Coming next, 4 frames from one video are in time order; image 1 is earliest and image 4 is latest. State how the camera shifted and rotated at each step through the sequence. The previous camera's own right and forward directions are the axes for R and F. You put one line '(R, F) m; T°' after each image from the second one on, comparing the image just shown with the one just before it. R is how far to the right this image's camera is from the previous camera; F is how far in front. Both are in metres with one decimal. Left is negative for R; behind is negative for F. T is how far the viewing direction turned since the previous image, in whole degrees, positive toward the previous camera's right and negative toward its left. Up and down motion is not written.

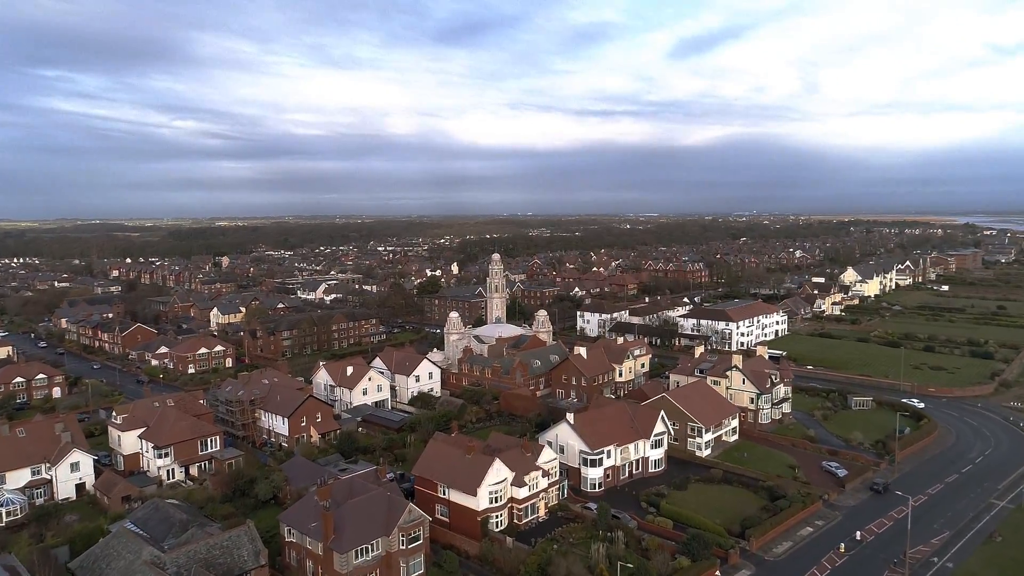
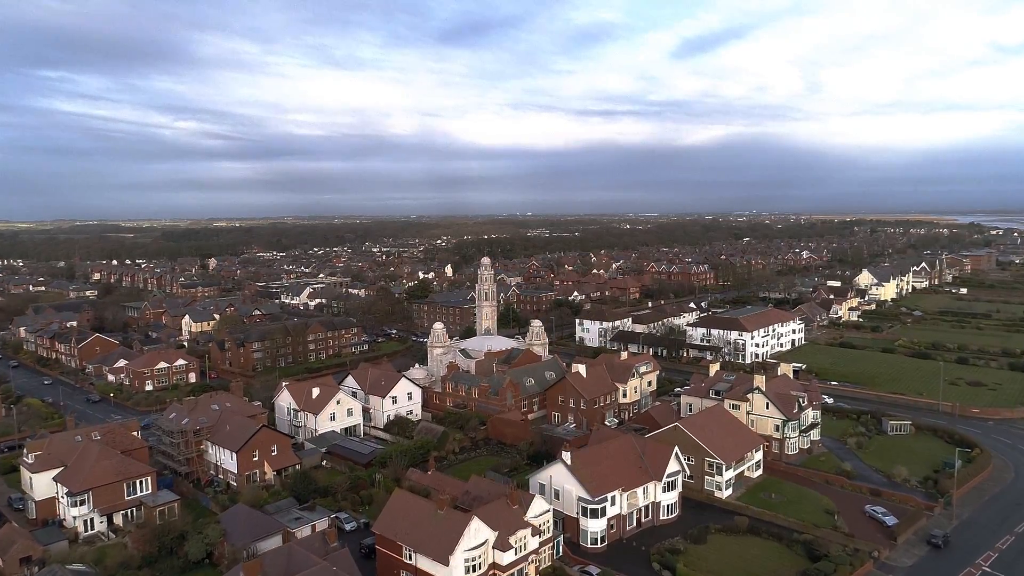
(+0.7, +5.7) m; 0°
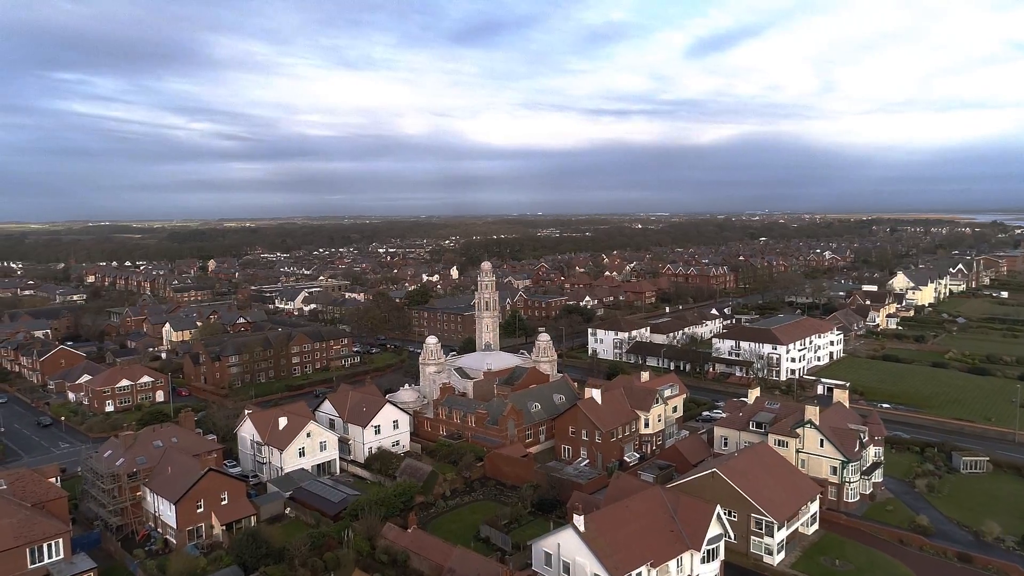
(+0.5, +6.2) m; -1°
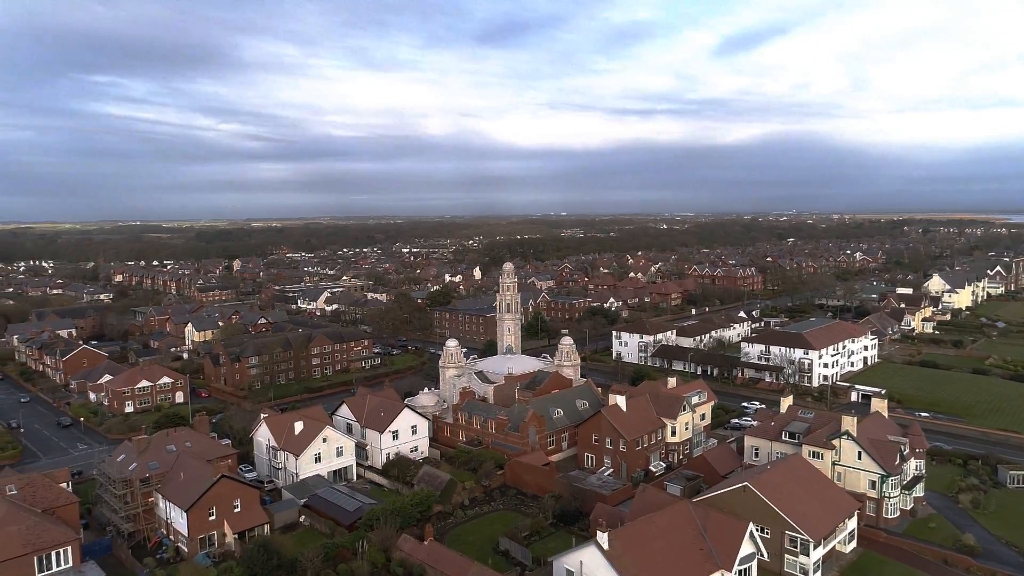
(0.0, +1.1) m; -2°
